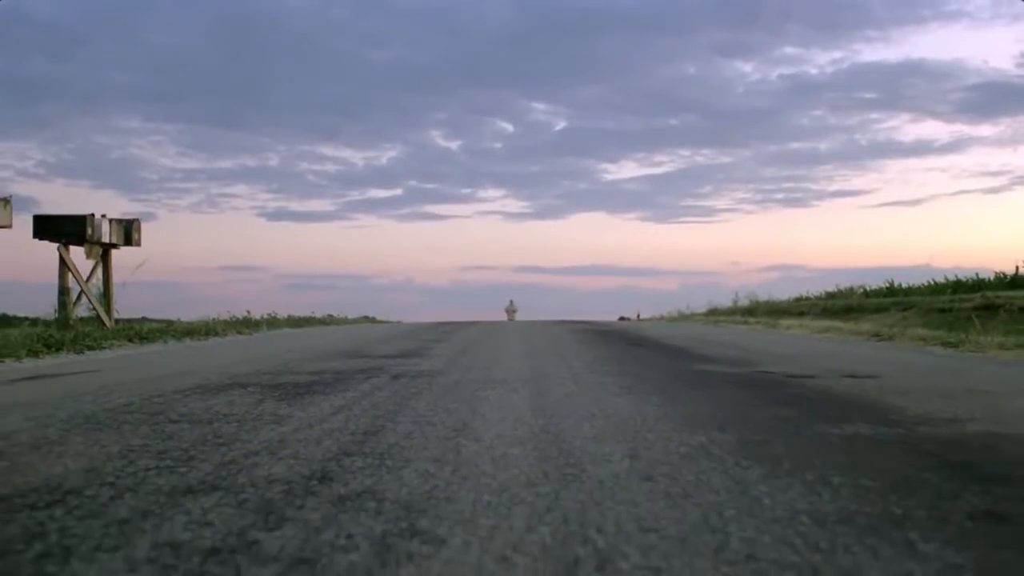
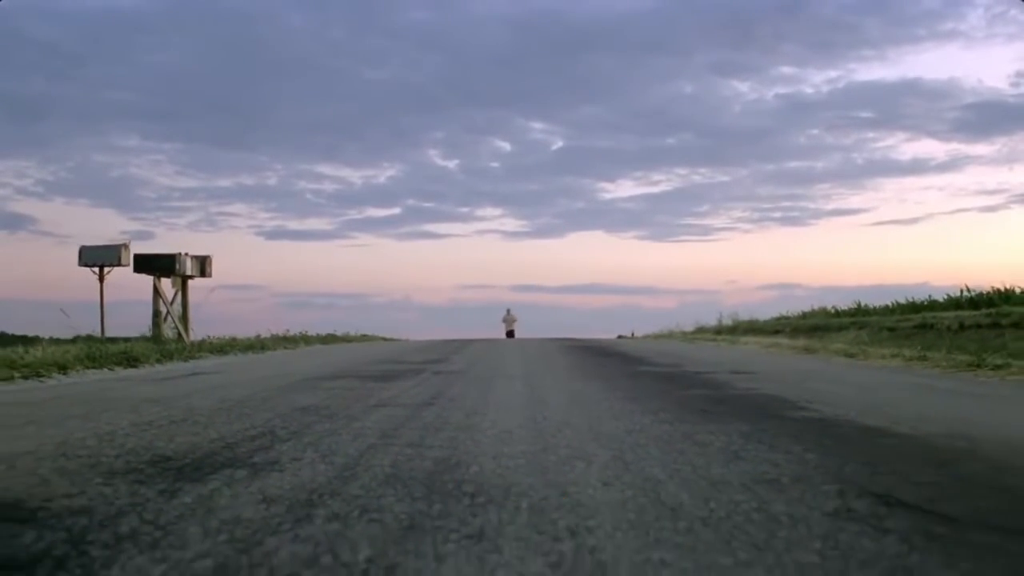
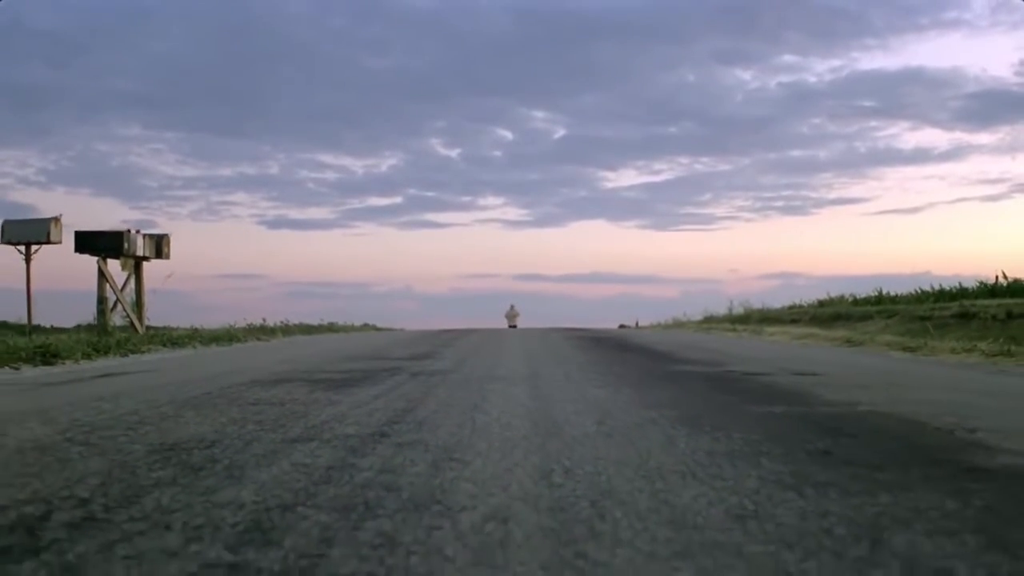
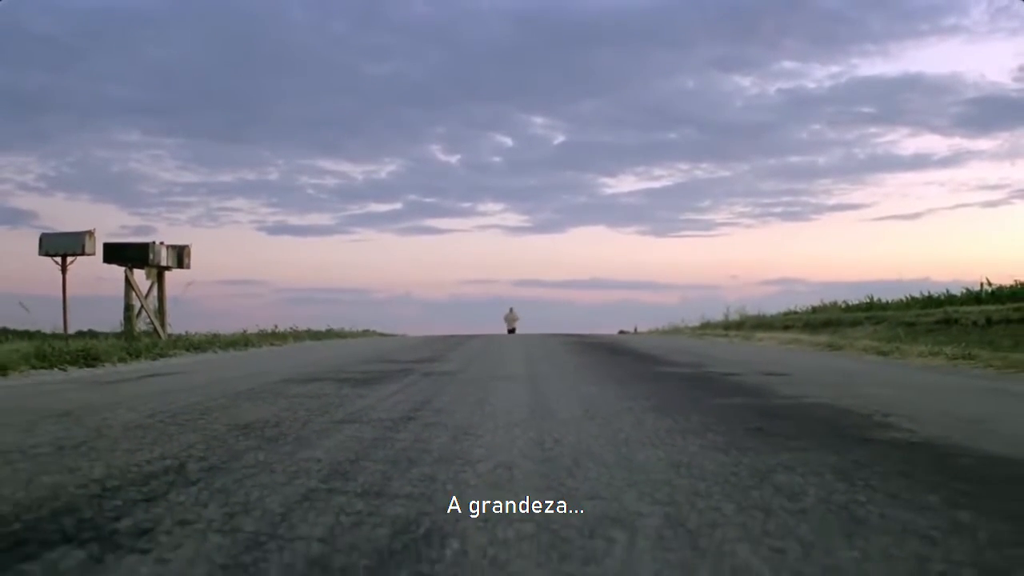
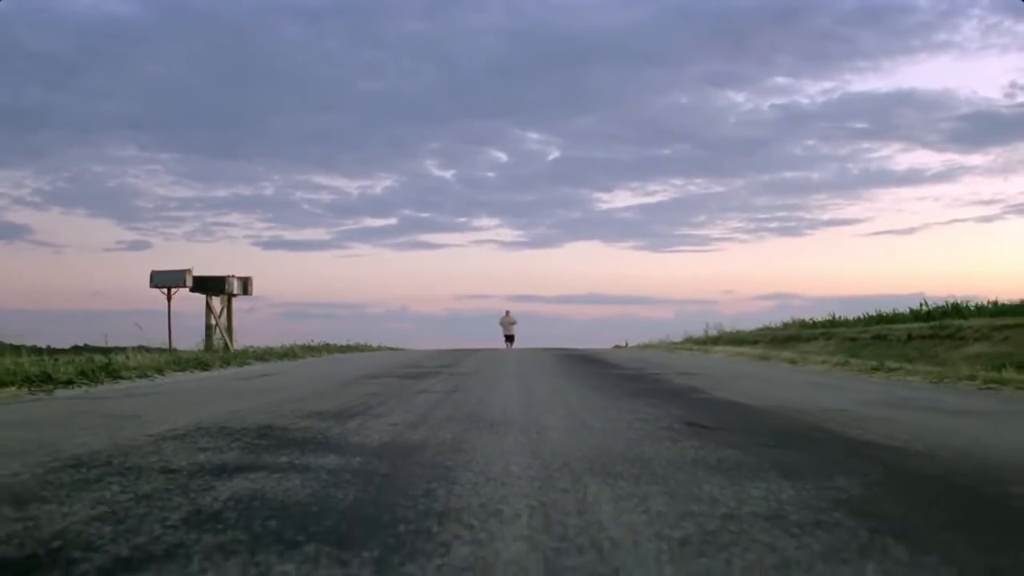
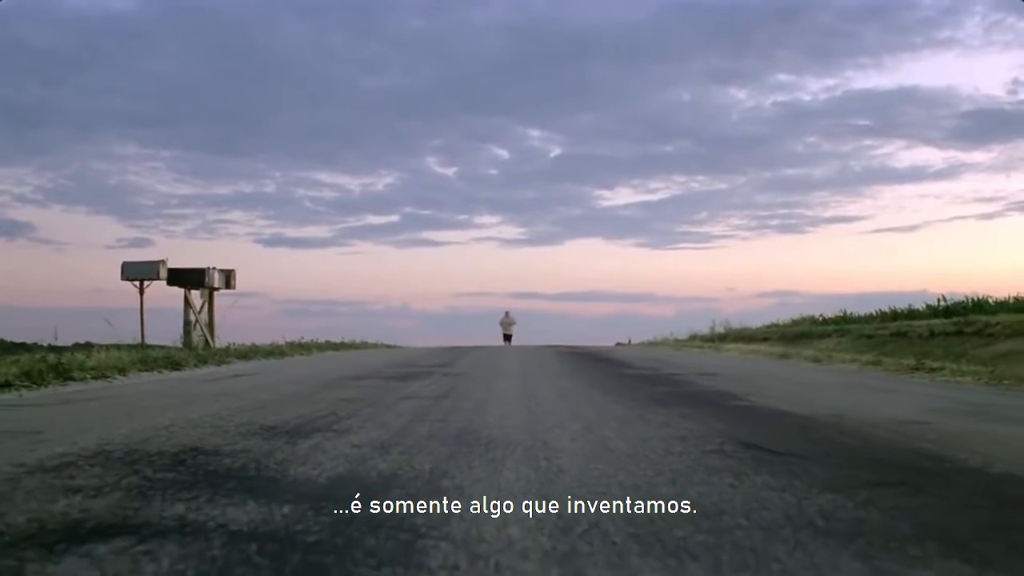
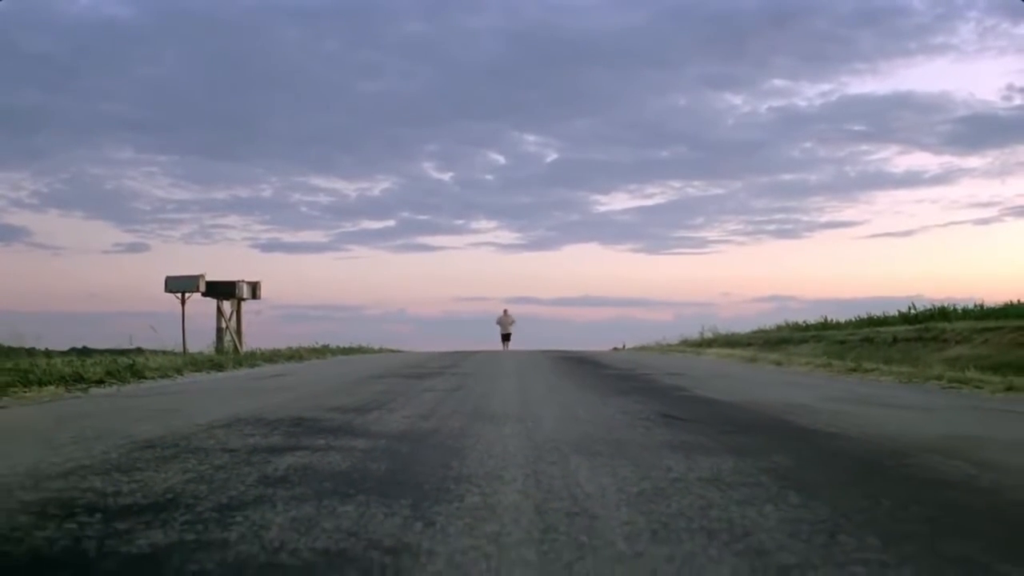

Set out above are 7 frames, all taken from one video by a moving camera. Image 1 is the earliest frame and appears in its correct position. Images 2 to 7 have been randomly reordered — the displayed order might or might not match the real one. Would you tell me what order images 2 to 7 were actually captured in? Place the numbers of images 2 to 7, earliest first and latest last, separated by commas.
3, 4, 2, 6, 5, 7
